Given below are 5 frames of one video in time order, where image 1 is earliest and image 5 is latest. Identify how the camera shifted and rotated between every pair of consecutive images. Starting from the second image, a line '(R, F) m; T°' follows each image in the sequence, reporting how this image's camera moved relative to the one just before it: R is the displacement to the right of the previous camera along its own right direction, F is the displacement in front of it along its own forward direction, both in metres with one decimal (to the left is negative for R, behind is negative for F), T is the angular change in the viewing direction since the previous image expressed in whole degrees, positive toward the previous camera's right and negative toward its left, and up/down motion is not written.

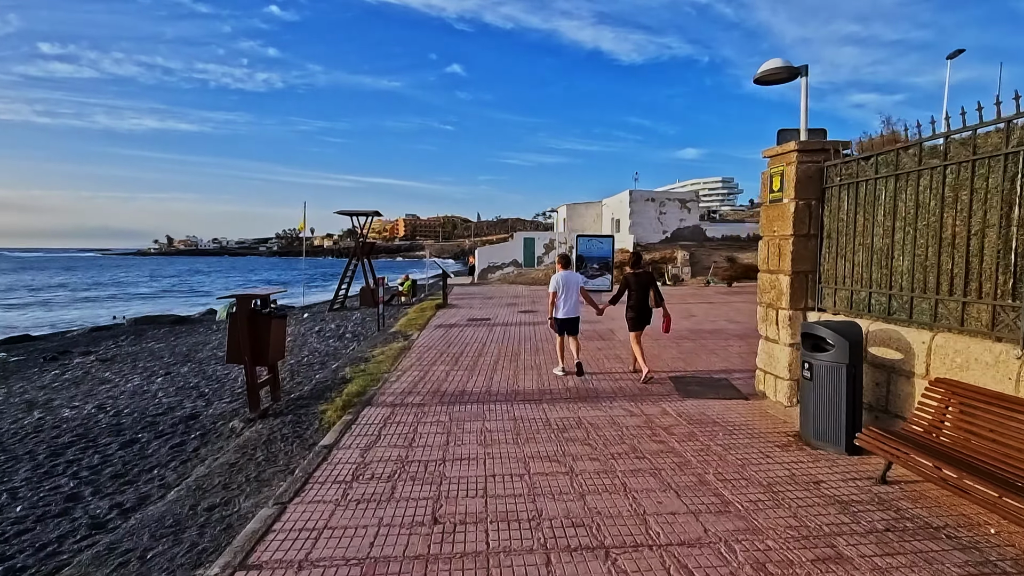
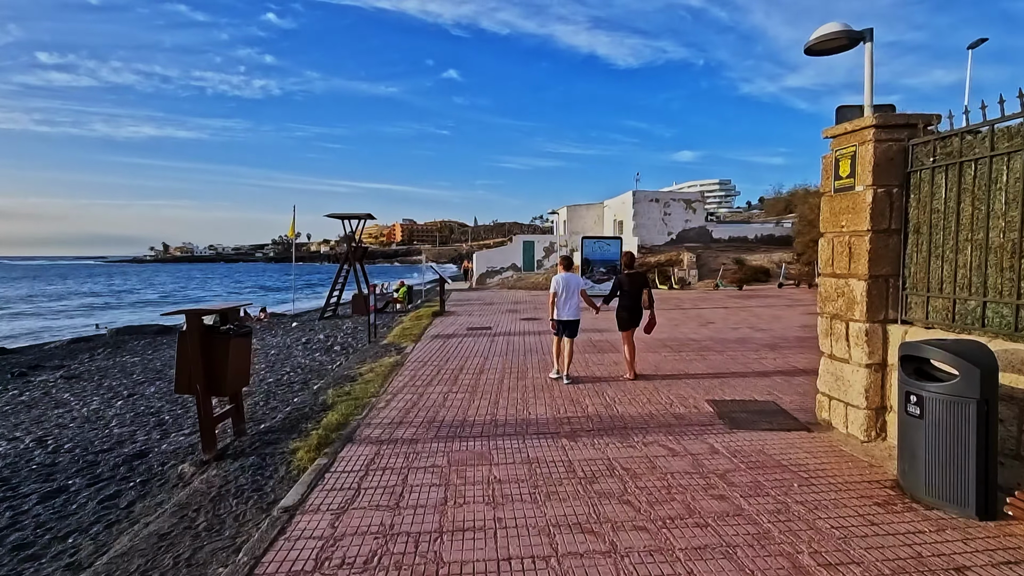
(-0.2, +1.3) m; 0°
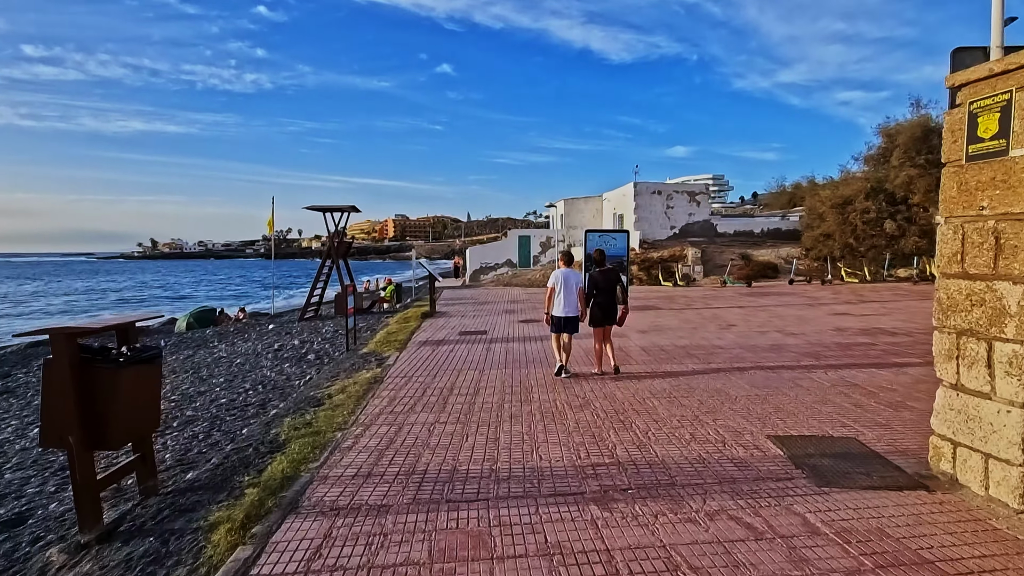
(-0.1, +1.7) m; +1°
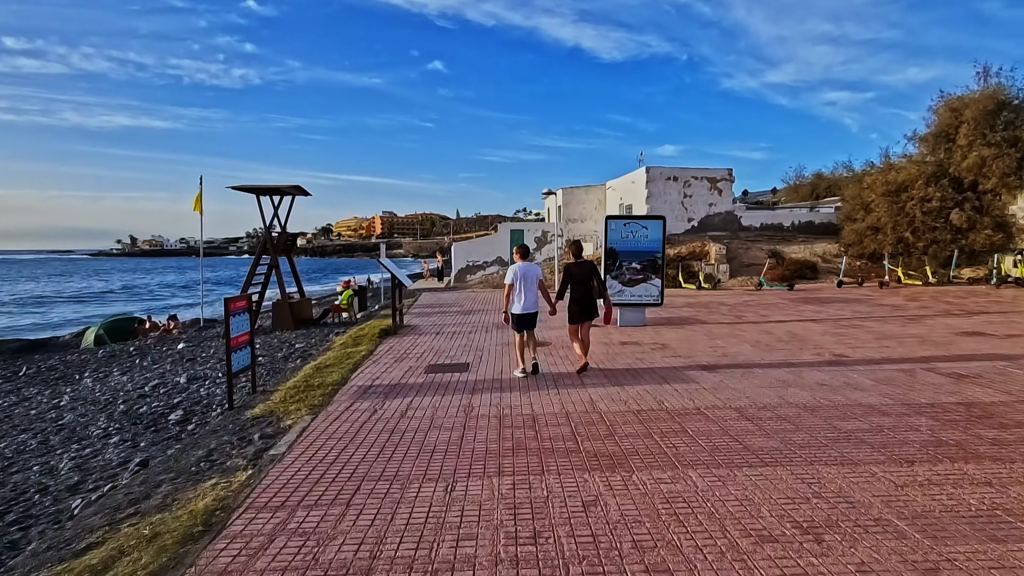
(-0.1, +4.8) m; +1°
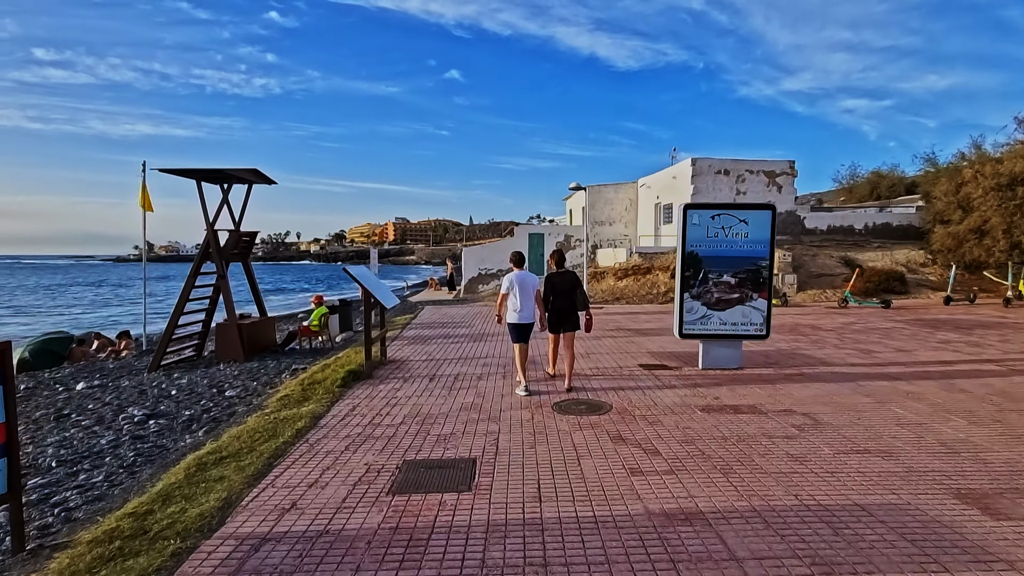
(-0.3, +4.2) m; -2°
